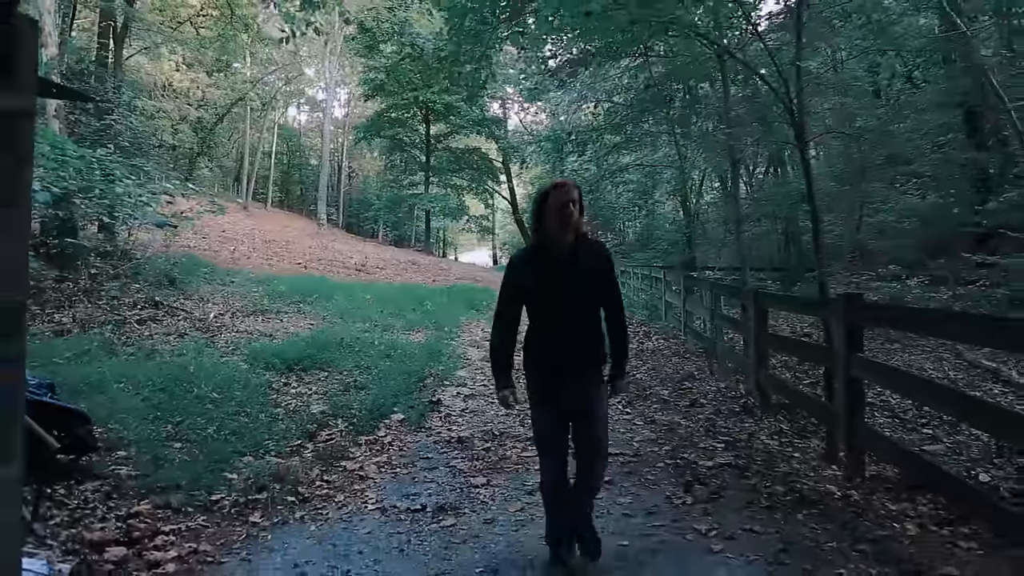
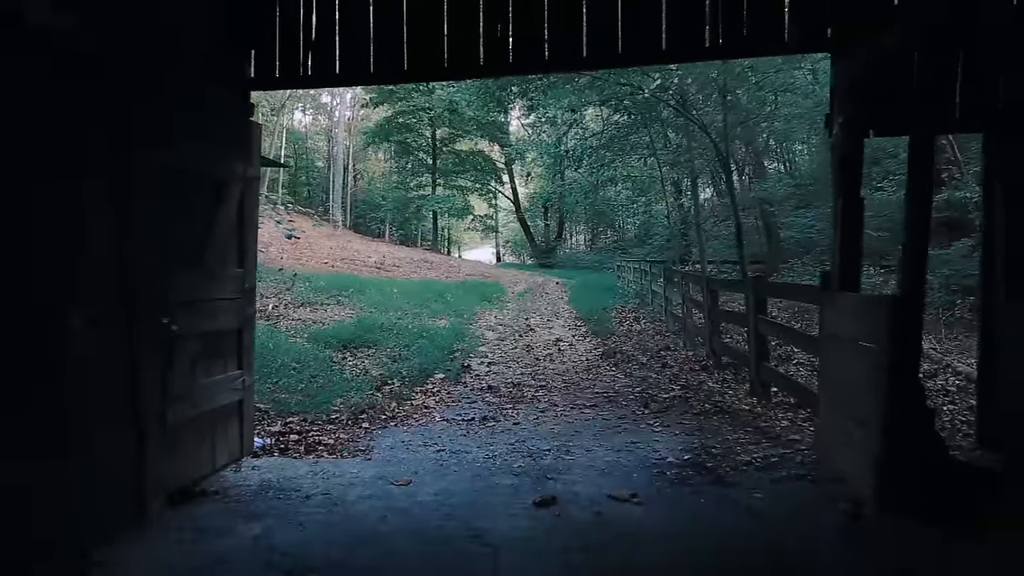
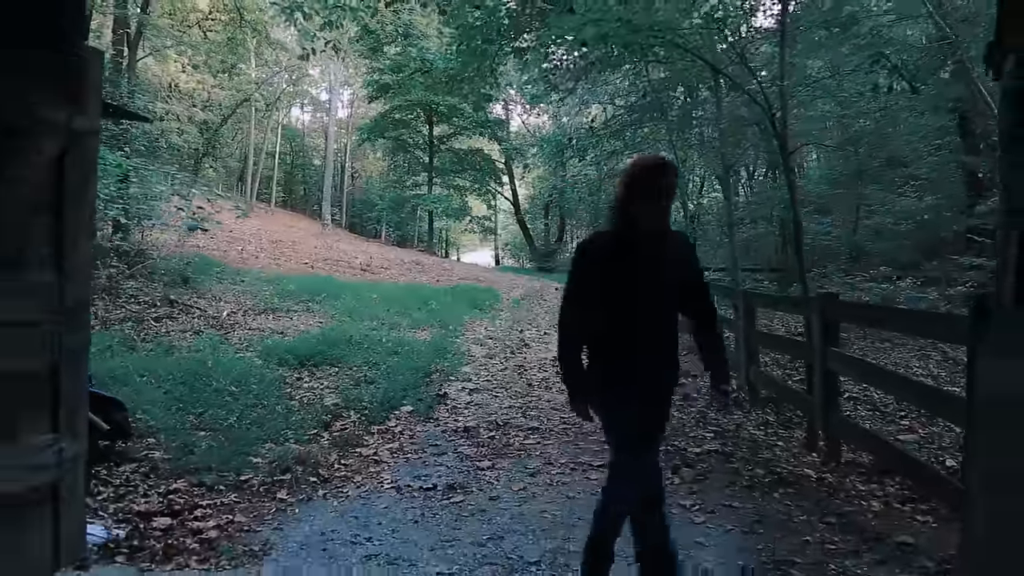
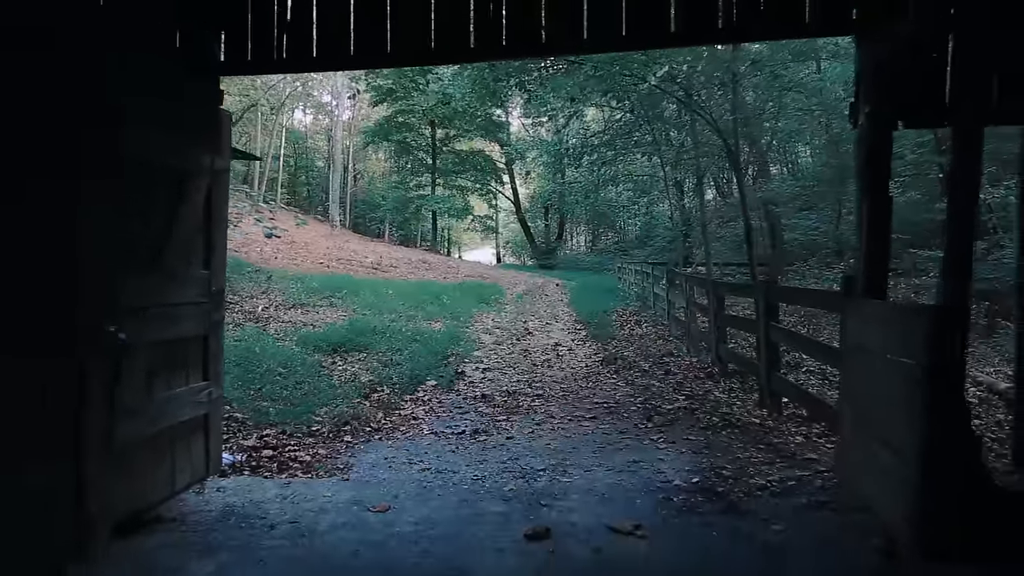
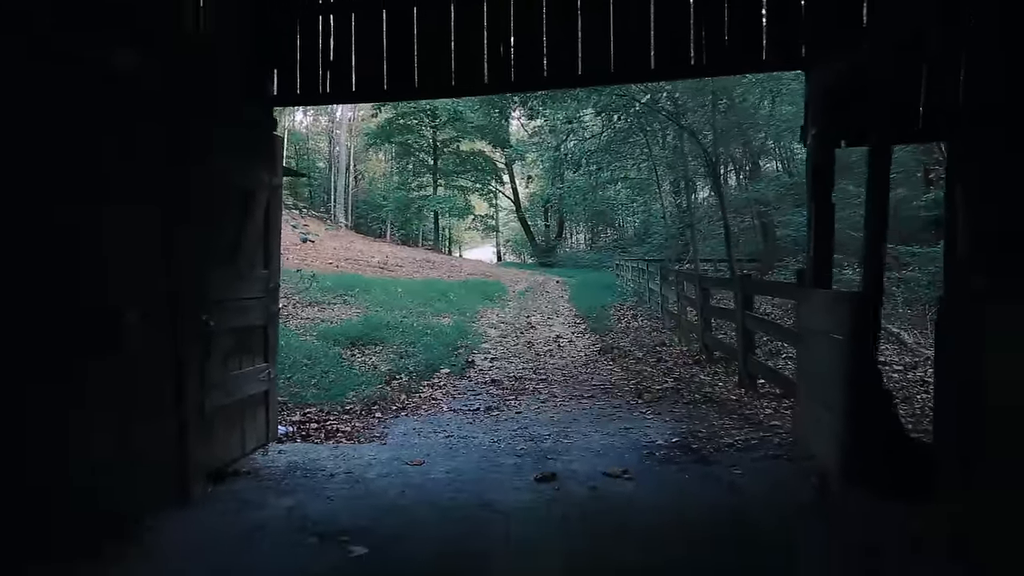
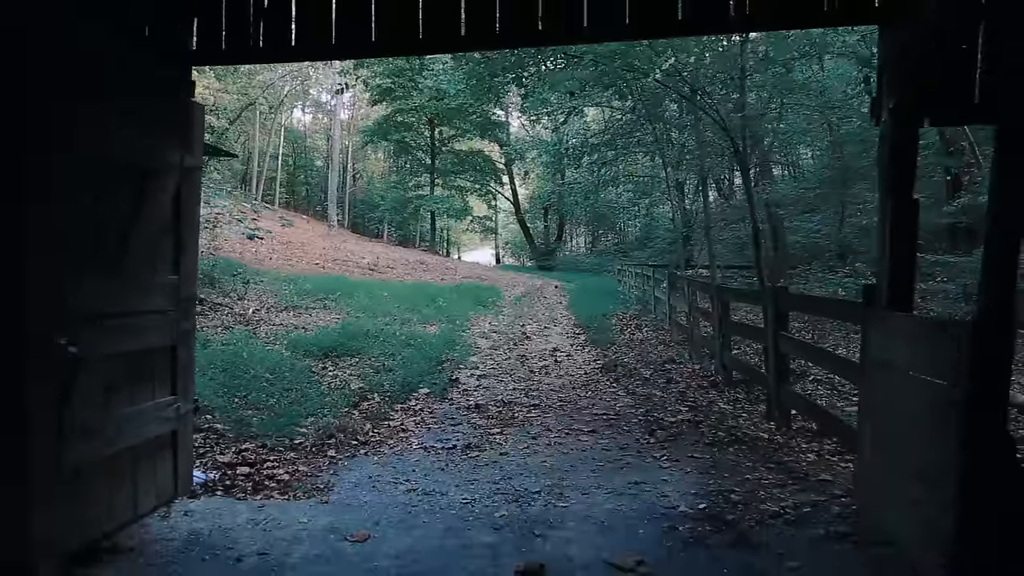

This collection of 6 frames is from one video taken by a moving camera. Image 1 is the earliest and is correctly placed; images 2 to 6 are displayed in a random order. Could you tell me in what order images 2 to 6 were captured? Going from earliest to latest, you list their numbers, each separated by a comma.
3, 6, 4, 2, 5
